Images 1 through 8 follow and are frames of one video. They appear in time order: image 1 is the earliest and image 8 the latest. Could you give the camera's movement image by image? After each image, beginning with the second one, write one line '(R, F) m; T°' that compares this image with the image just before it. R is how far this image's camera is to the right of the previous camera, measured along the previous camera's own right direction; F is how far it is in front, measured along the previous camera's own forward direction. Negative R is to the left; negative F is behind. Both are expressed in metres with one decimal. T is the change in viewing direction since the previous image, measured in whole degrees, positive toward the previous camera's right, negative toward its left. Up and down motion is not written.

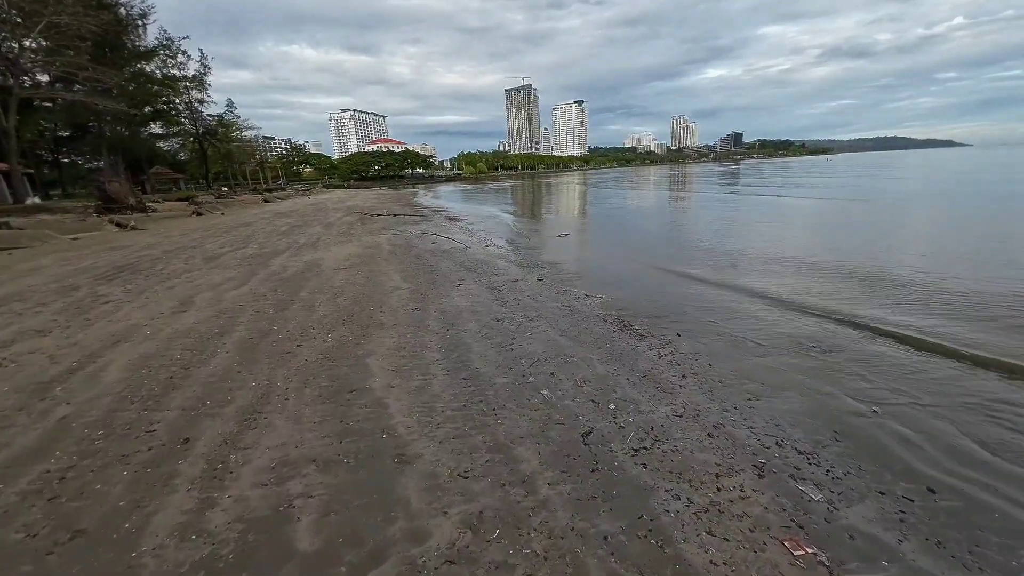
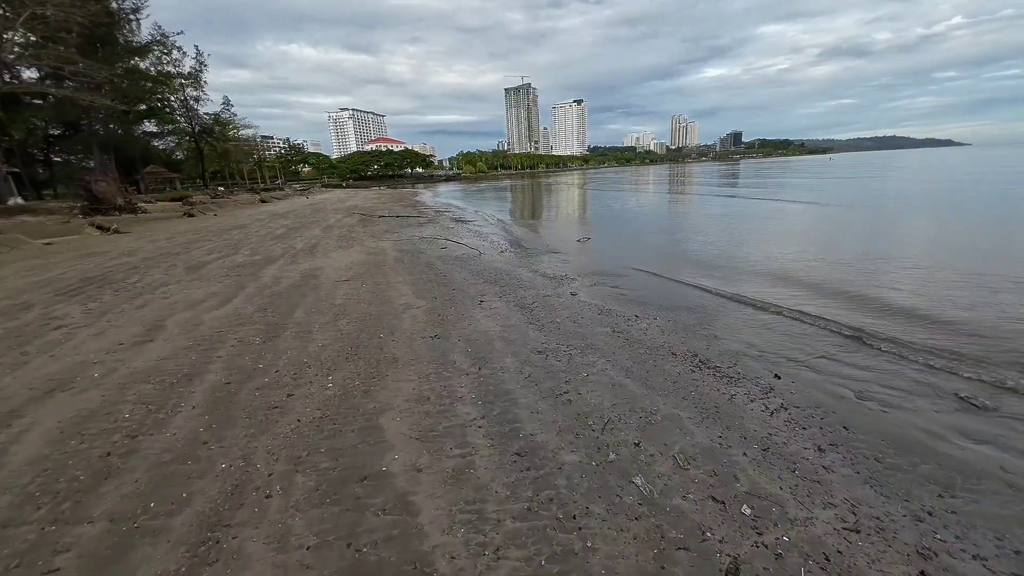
(-0.5, +1.2) m; 0°
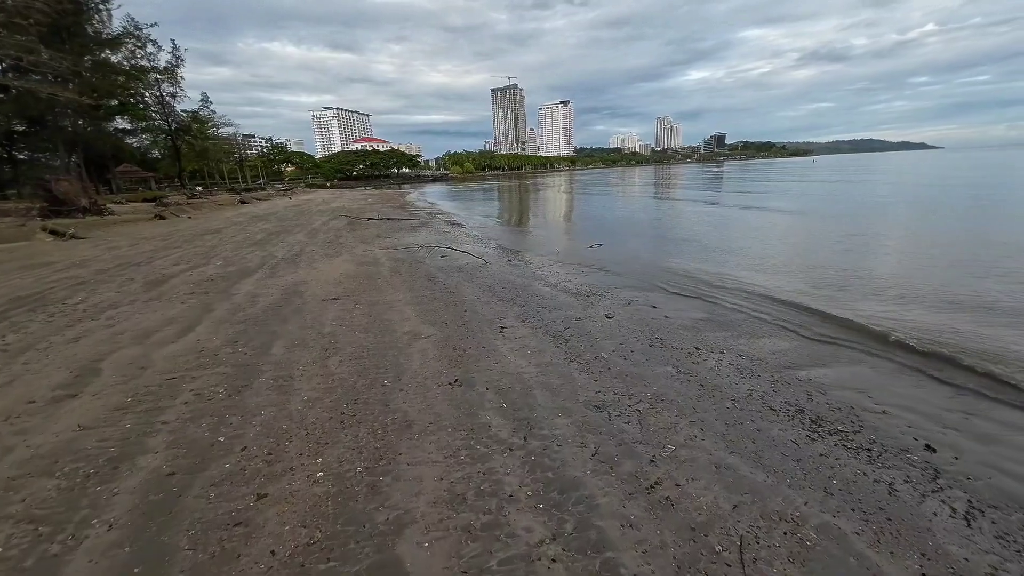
(-0.6, +1.2) m; +2°
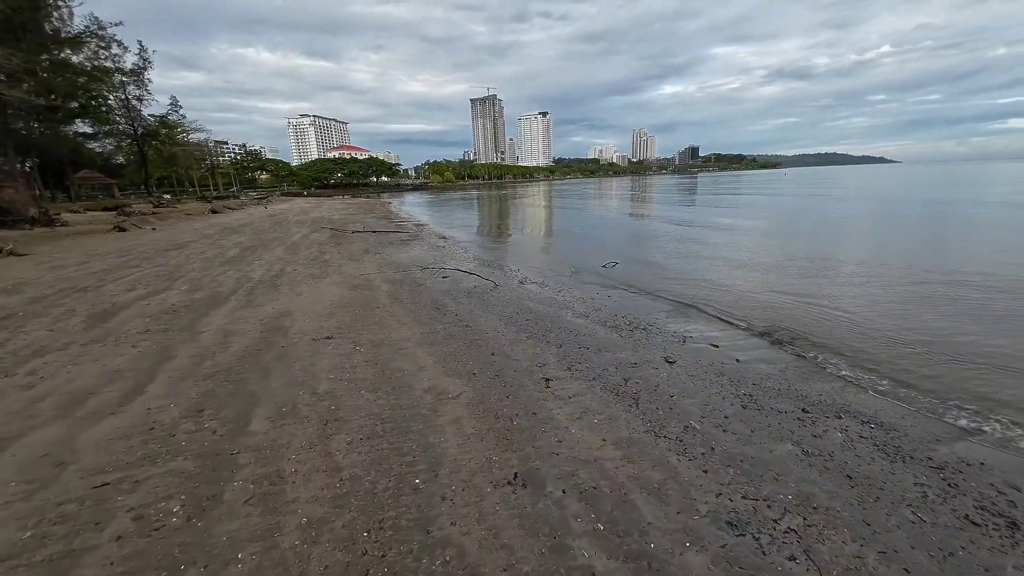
(-0.7, +1.2) m; +3°
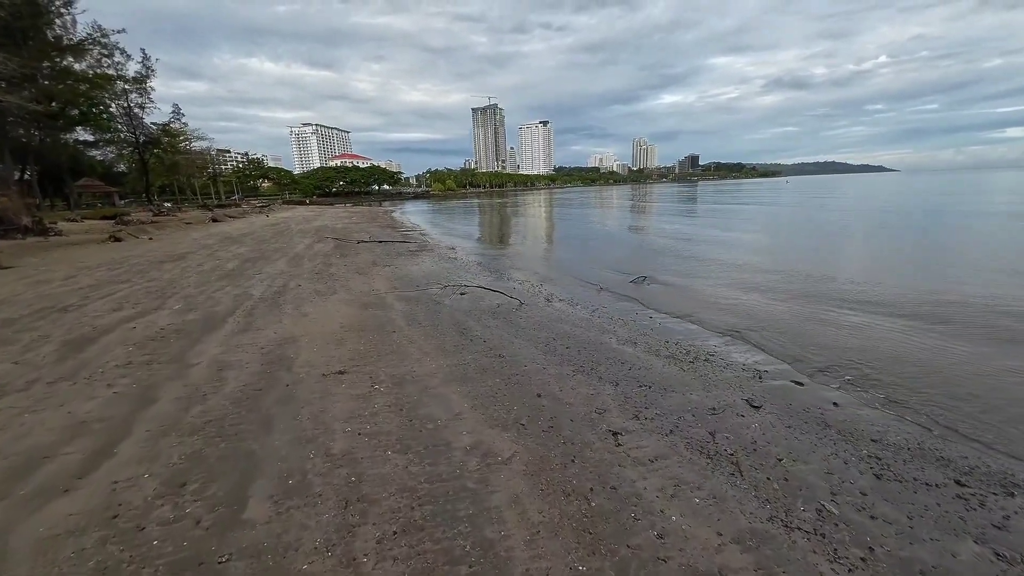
(-0.5, +0.9) m; 0°
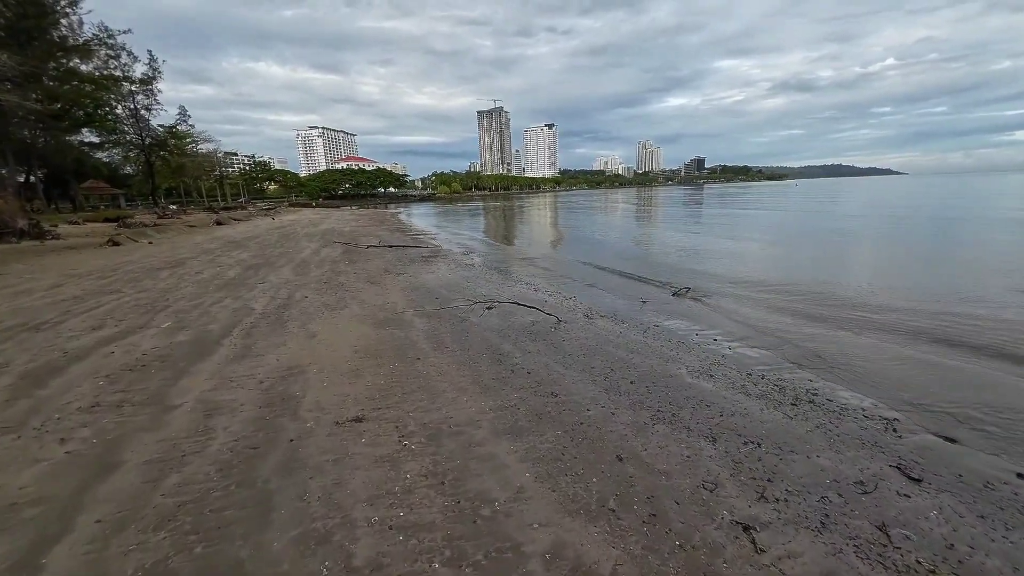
(-0.6, +1.1) m; -1°
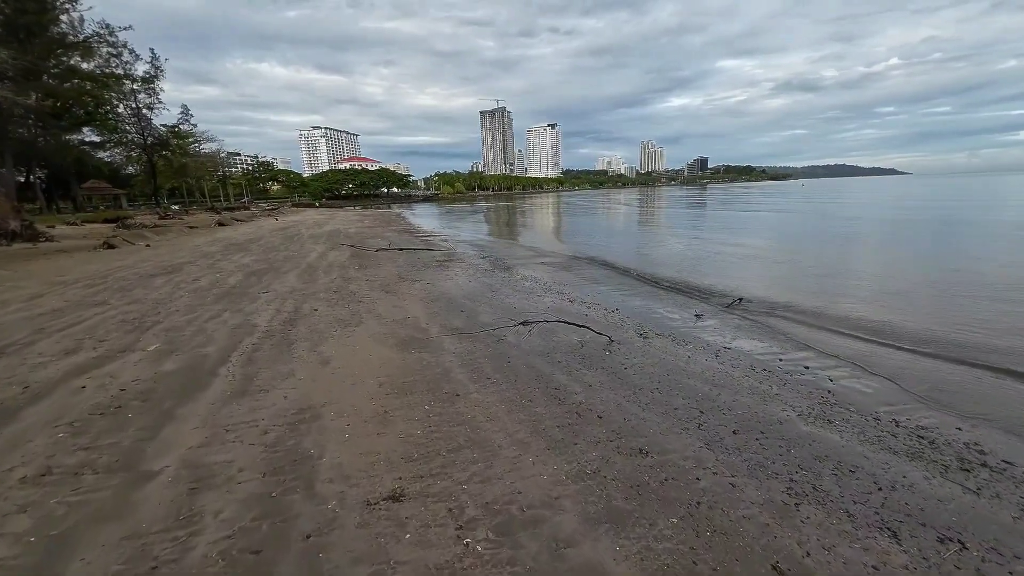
(-0.6, +1.1) m; 0°
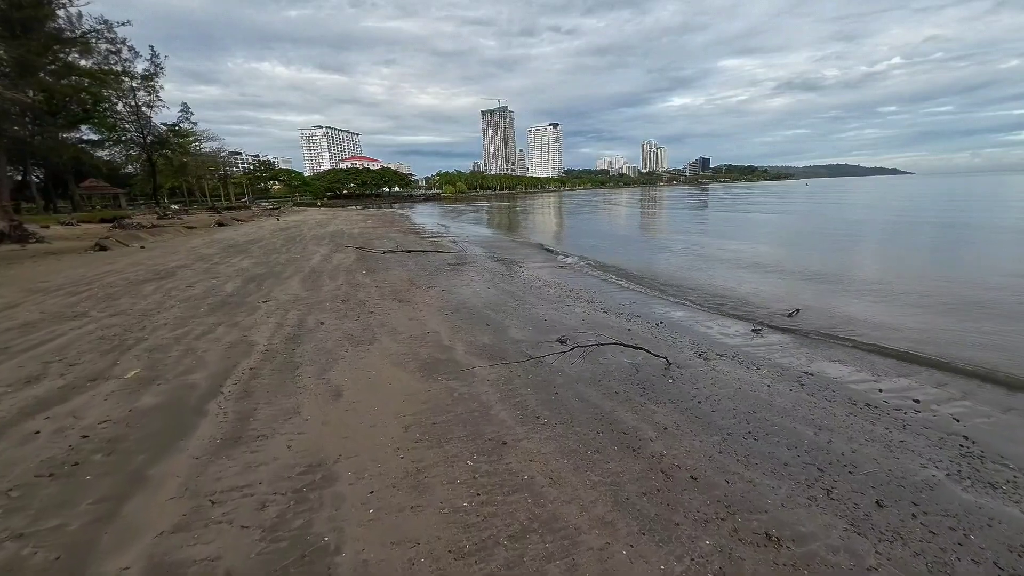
(-0.5, +0.9) m; 0°
